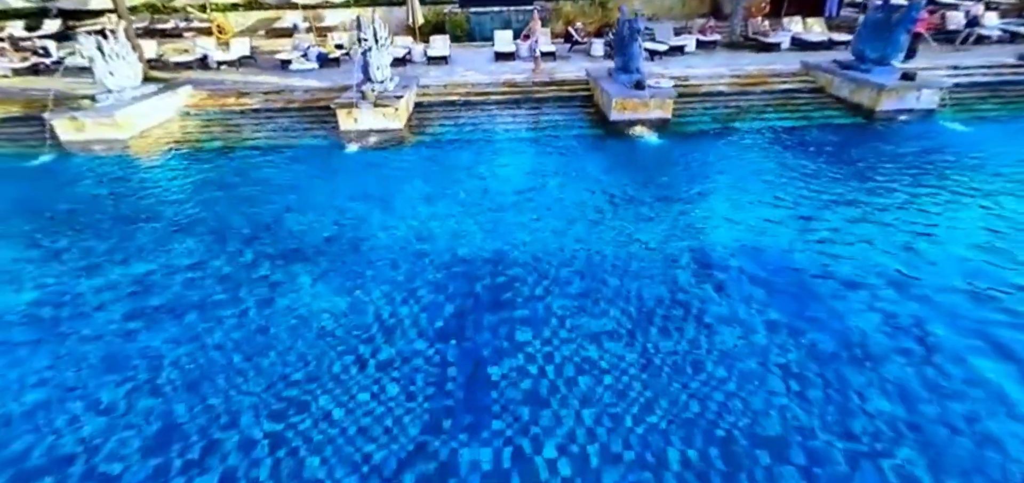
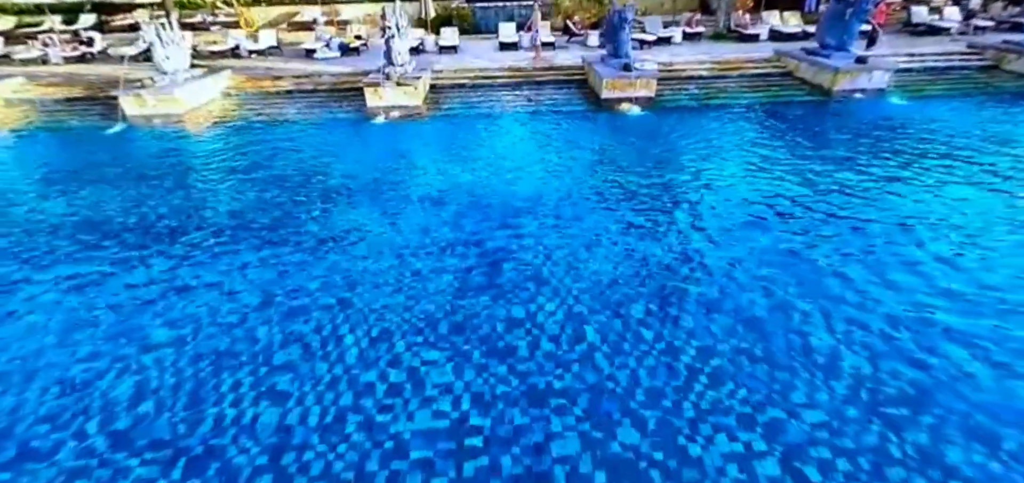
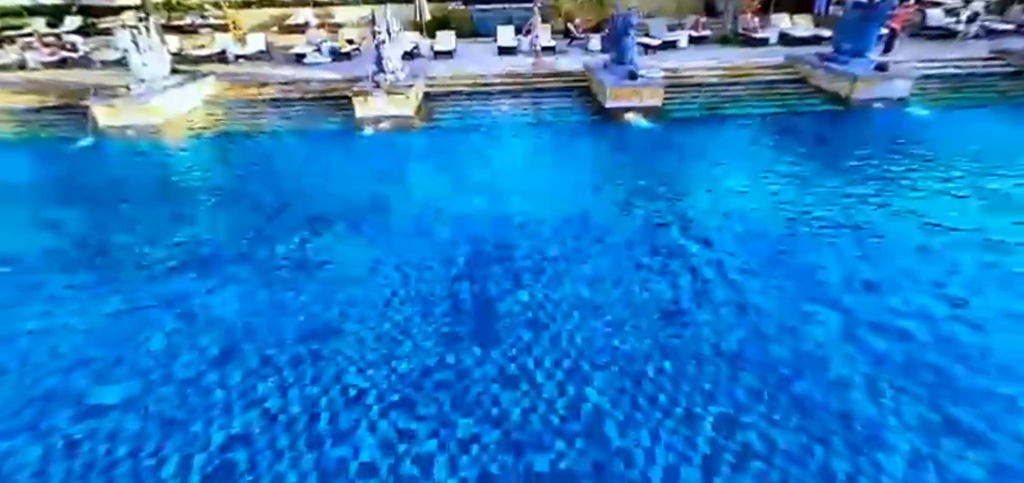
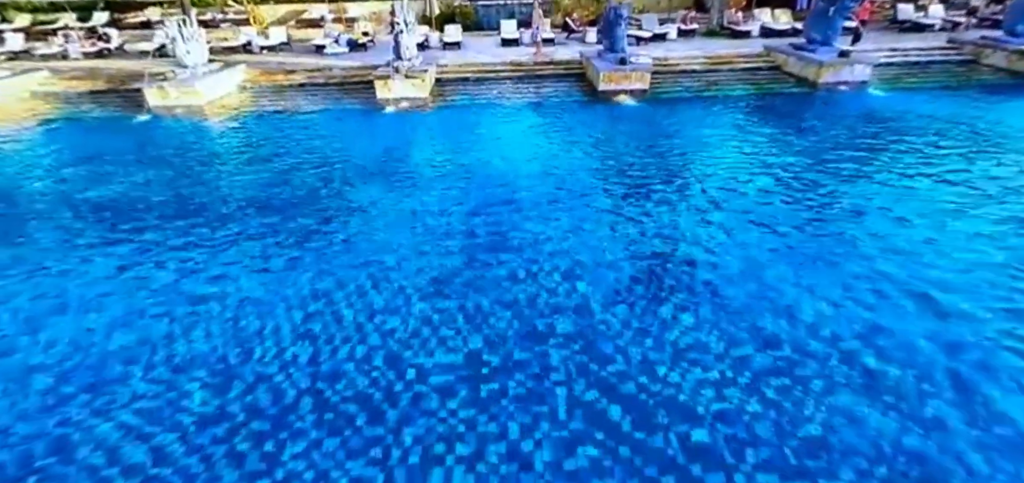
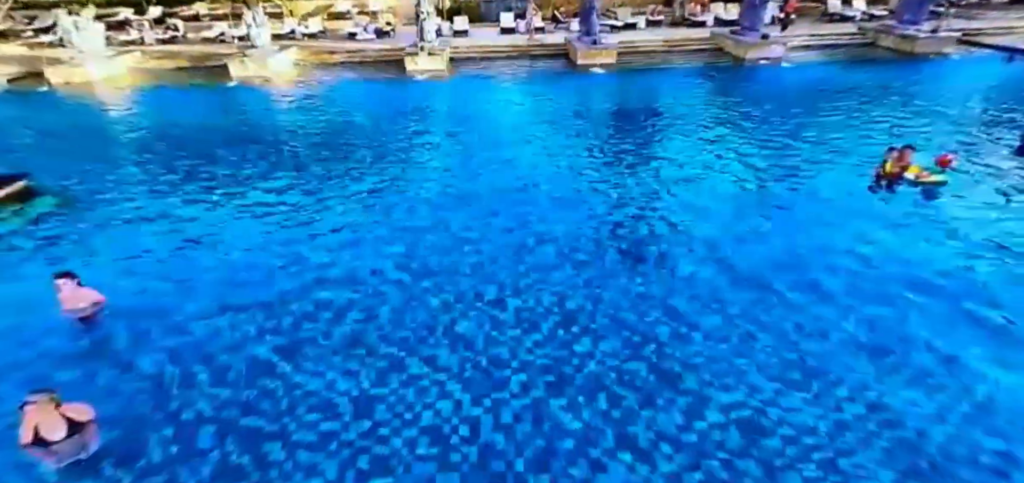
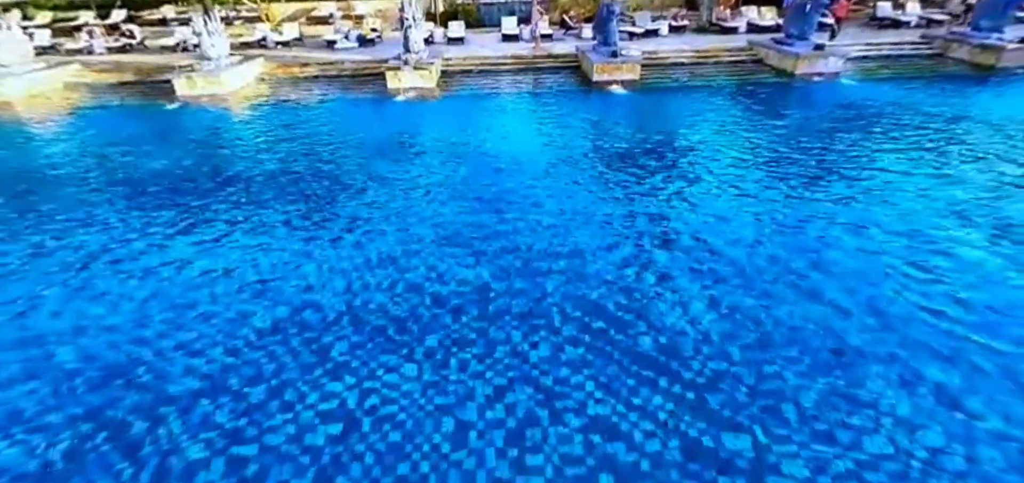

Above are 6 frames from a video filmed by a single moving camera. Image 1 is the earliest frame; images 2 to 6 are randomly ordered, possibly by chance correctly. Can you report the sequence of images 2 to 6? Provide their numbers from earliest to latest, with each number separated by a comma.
3, 2, 4, 6, 5
